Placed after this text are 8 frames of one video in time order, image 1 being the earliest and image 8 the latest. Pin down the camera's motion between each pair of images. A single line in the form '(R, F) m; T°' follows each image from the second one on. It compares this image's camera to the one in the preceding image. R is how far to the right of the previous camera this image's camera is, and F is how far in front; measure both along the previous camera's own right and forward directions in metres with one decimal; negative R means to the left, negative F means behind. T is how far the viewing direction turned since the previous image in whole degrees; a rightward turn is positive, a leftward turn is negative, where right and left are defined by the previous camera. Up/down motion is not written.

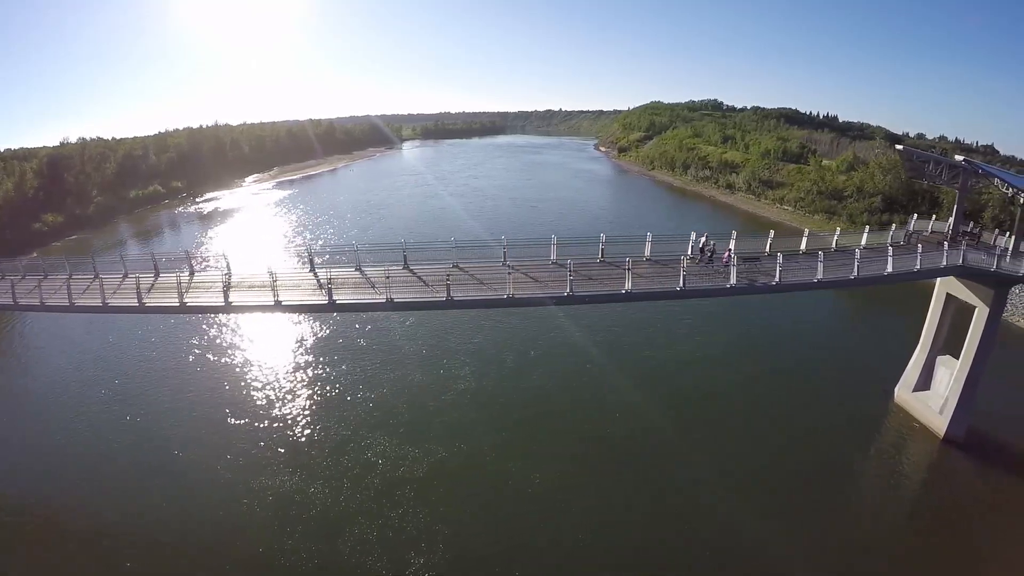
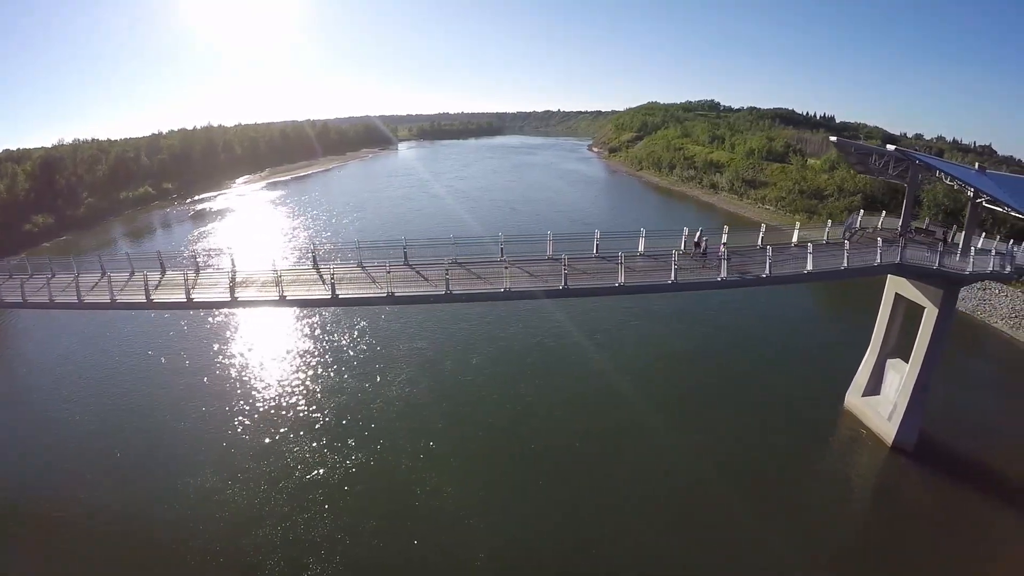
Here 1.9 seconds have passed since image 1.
(+0.9, +0.3) m; 0°
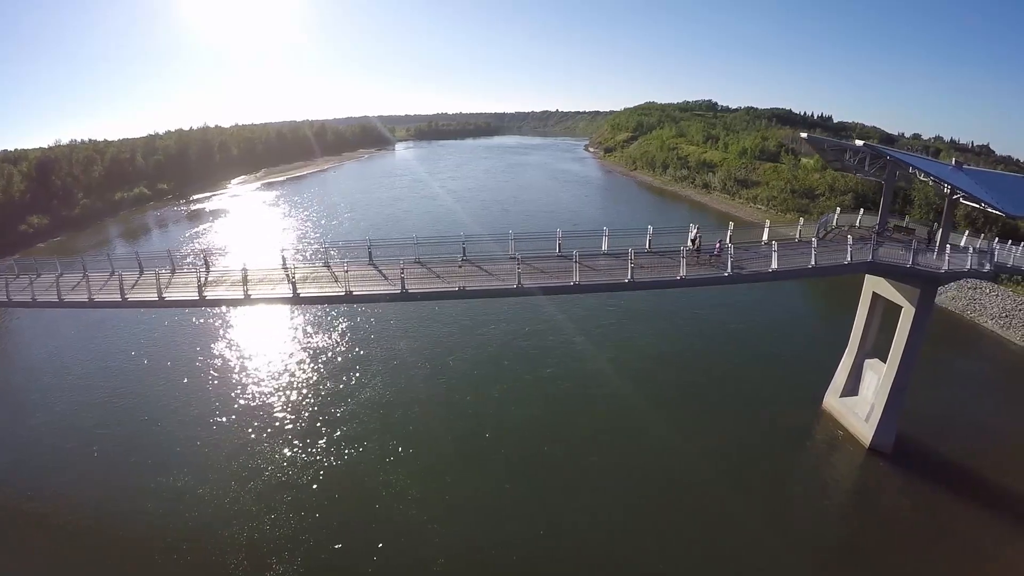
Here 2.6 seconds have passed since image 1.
(+0.3, +0.1) m; 0°
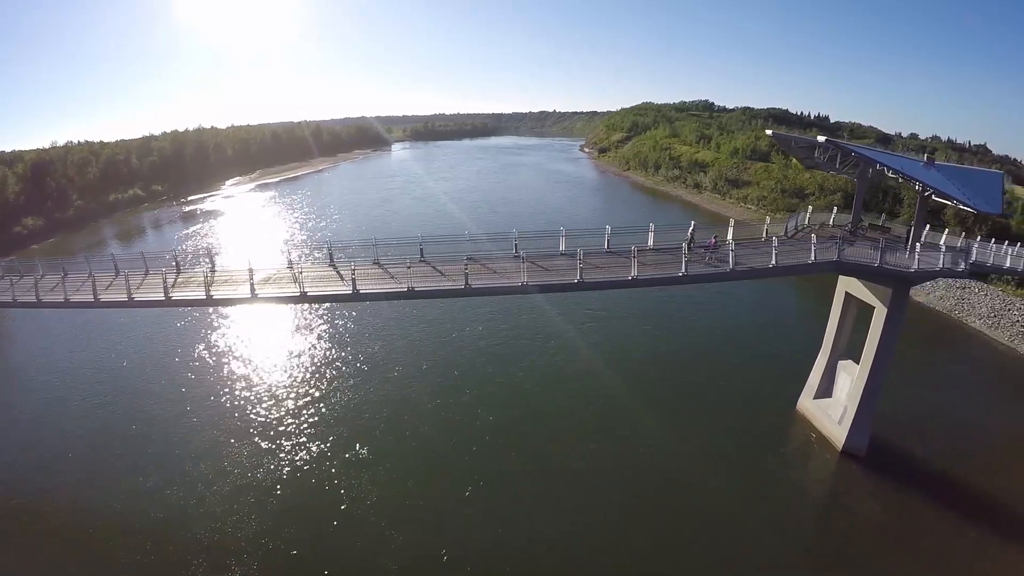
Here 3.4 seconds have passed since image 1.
(+0.4, +0.1) m; 0°
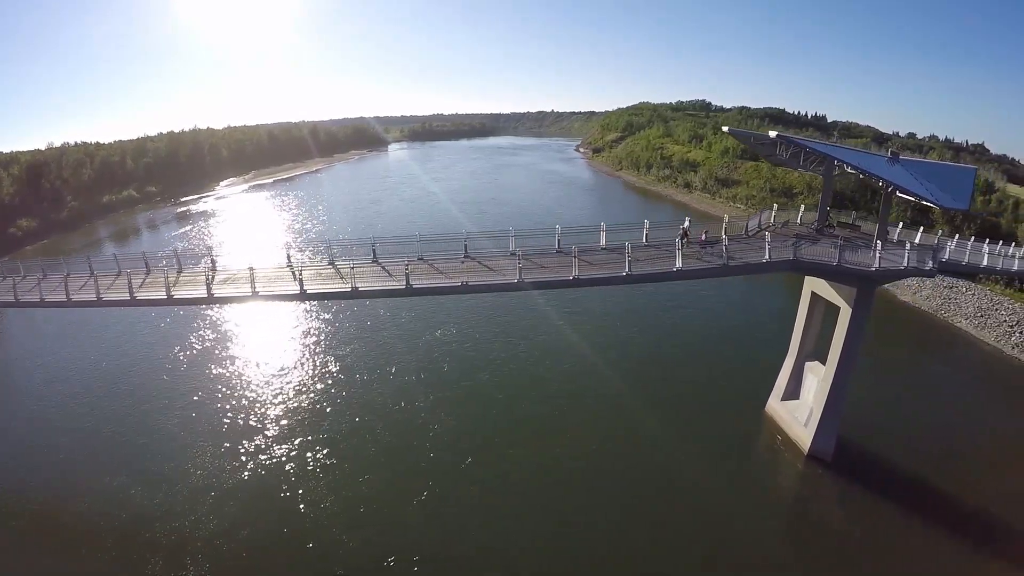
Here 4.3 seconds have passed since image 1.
(+0.4, +0.1) m; 0°
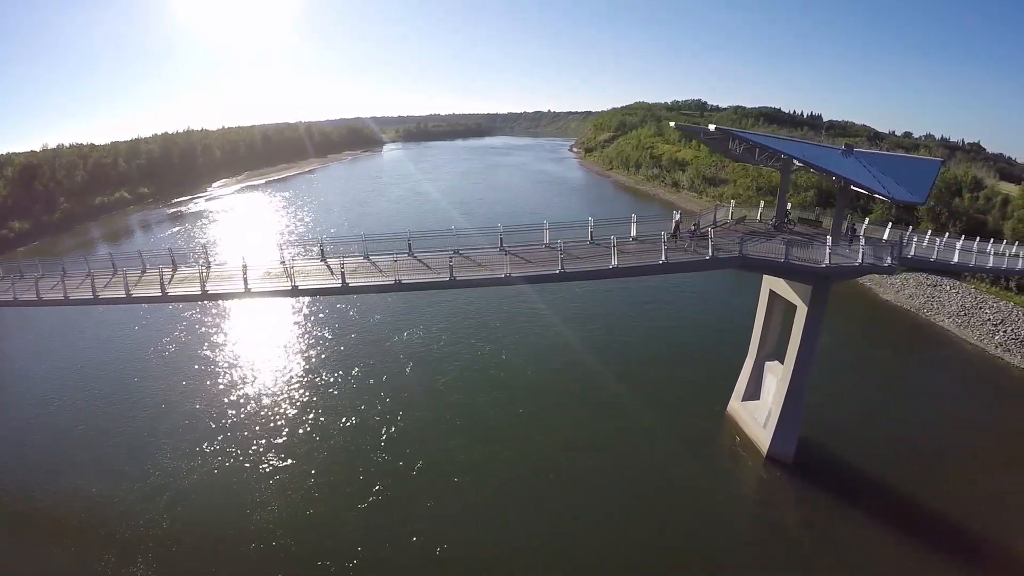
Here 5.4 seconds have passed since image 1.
(+0.5, +0.1) m; 0°
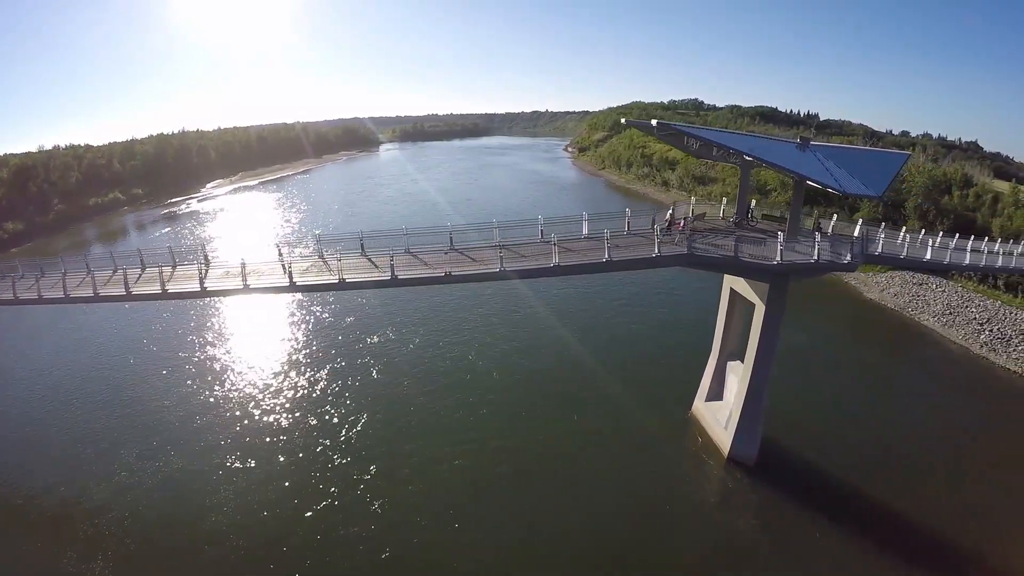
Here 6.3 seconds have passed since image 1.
(+0.5, +0.1) m; 0°
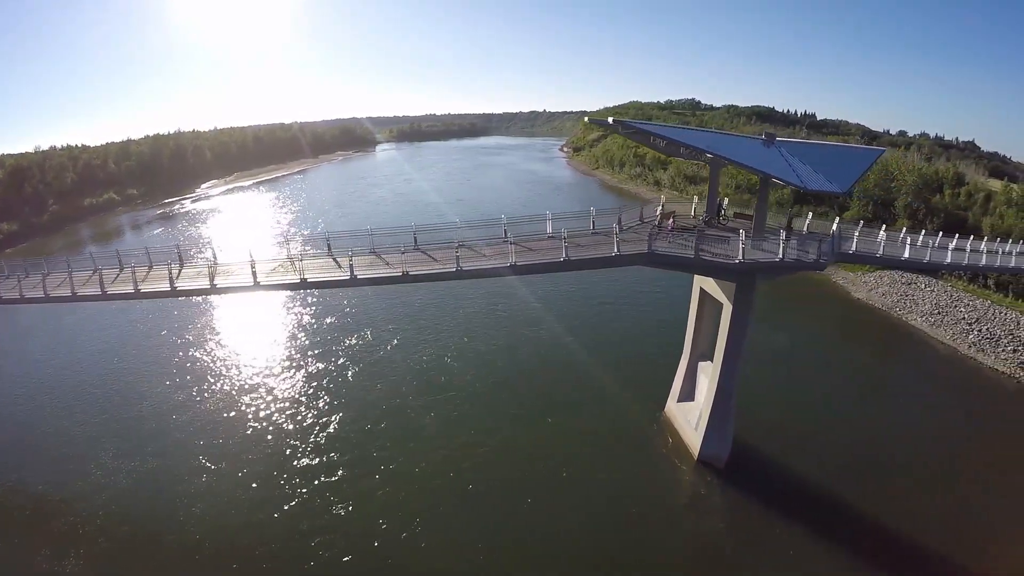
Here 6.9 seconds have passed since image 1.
(+0.3, 0.0) m; 0°
